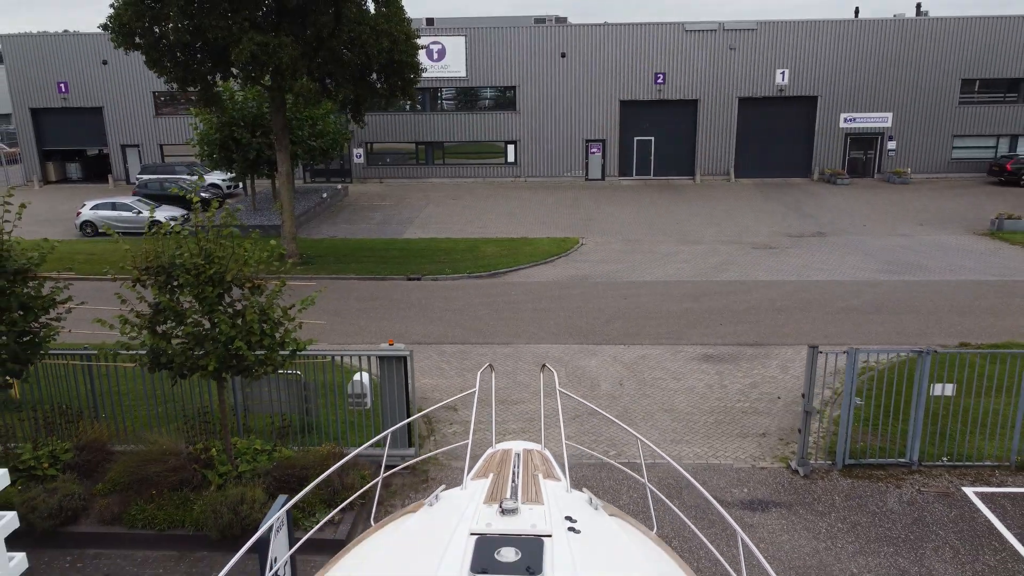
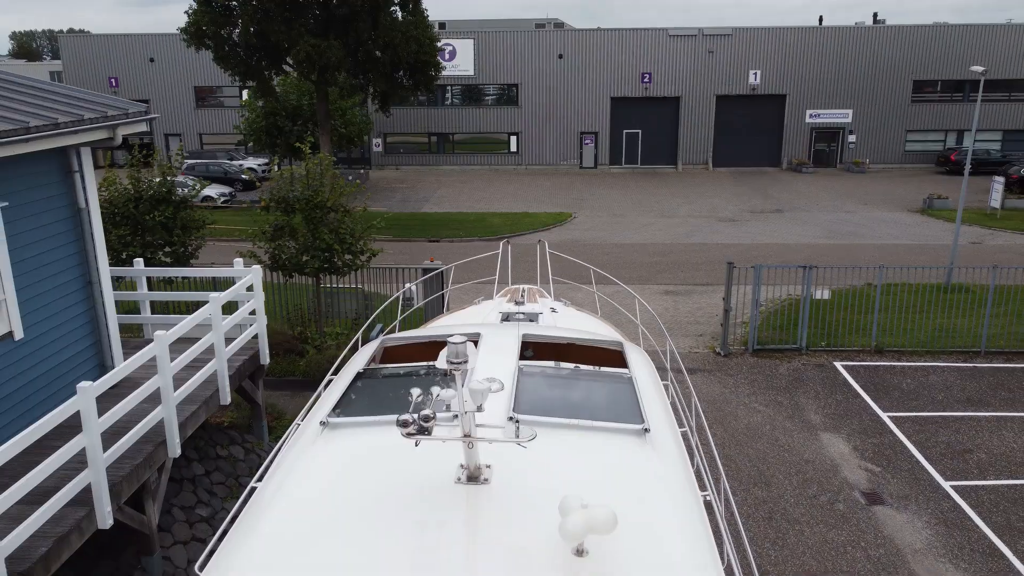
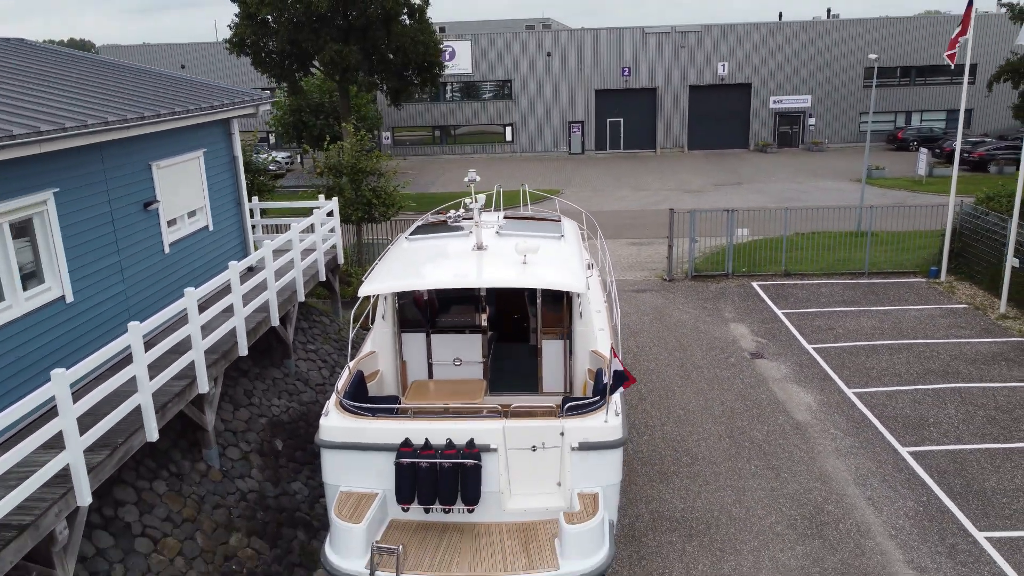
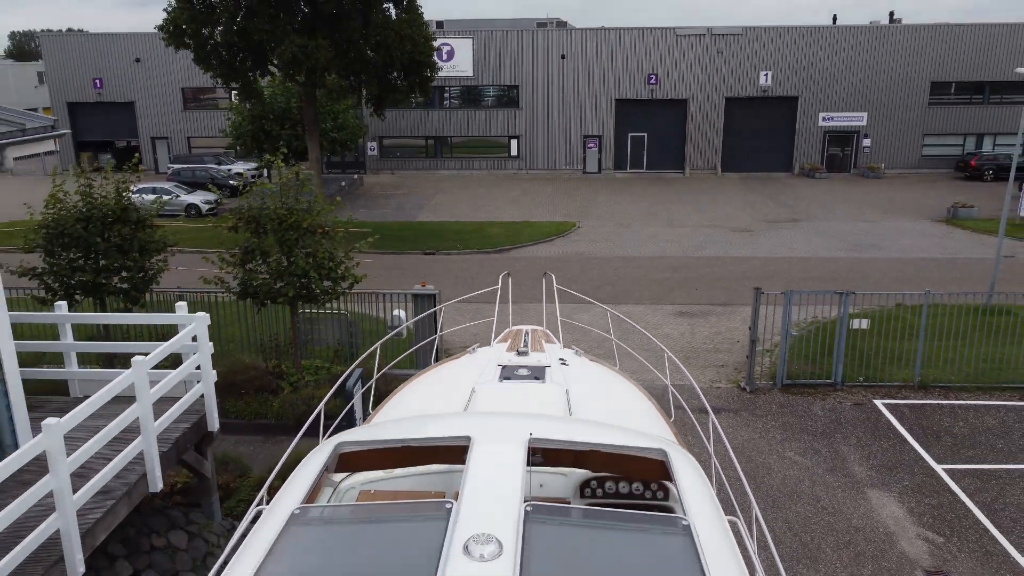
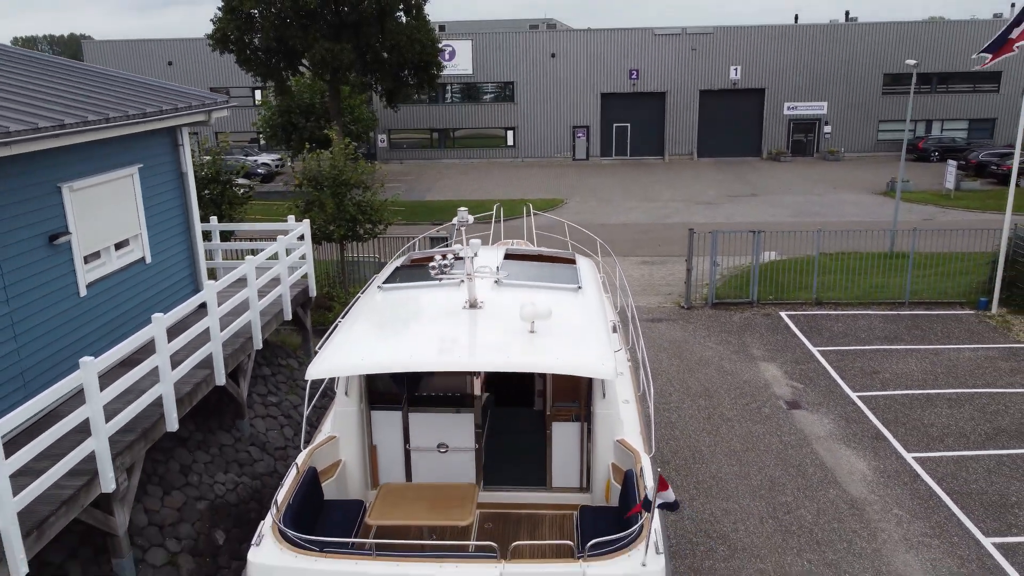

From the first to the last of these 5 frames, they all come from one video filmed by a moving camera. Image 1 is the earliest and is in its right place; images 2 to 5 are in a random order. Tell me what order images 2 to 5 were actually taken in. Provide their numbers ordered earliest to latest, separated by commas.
4, 2, 5, 3
